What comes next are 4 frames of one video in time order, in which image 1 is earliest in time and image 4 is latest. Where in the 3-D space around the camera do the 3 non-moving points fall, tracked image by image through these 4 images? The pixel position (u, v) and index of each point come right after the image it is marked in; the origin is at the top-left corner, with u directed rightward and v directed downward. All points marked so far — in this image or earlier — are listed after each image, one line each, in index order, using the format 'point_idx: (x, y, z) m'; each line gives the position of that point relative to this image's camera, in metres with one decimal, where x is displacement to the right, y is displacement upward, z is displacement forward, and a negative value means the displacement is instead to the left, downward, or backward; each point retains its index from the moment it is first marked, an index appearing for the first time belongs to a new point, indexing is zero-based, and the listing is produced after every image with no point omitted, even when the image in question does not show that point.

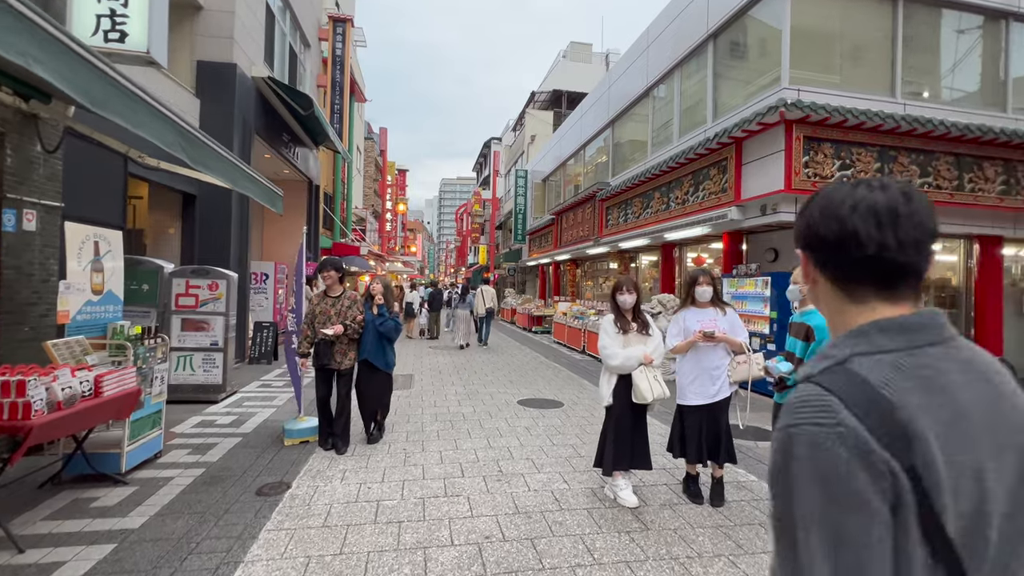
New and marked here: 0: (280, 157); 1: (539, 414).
0: (-6.3, +3.5, +12.2) m
1: (+0.4, -1.7, +6.1) m
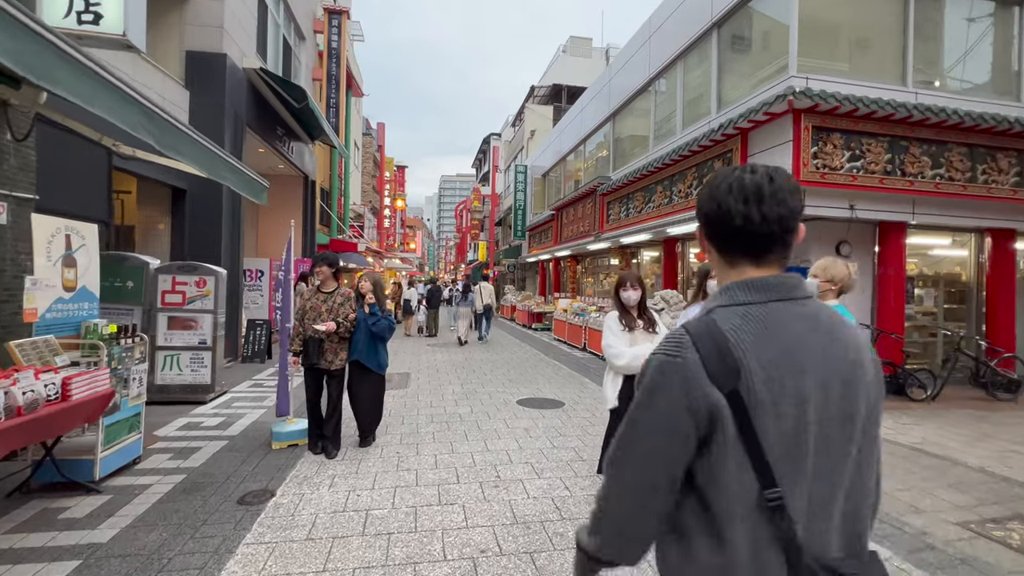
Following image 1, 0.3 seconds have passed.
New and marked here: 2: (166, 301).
0: (-6.3, +3.6, +12.0) m
1: (+0.4, -1.7, +5.9) m
2: (-4.8, -0.2, +6.3) m
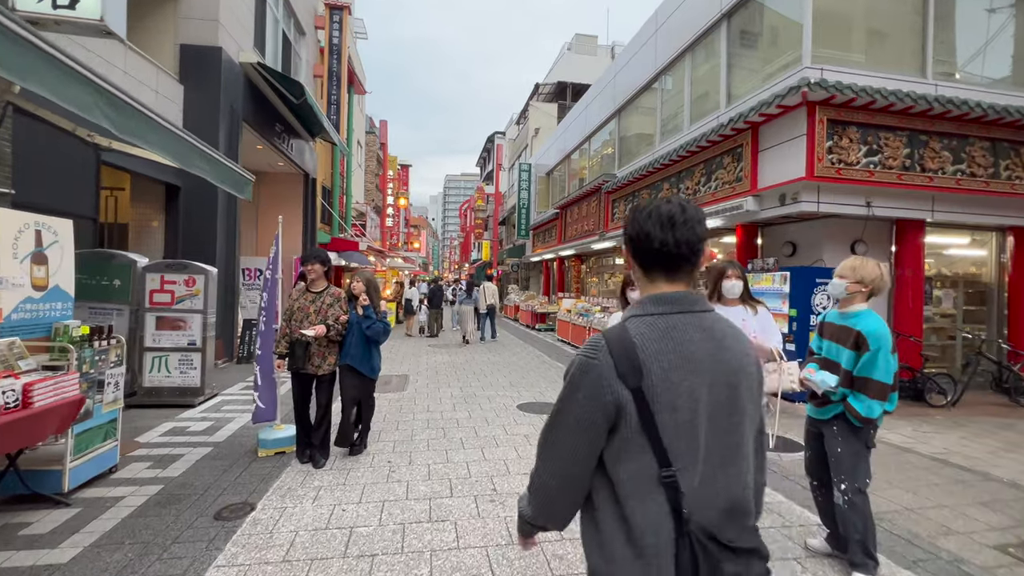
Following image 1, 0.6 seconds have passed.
0: (-6.2, +3.6, +11.8) m
1: (+0.4, -1.7, +5.7) m
2: (-4.8, -0.2, +6.1) m
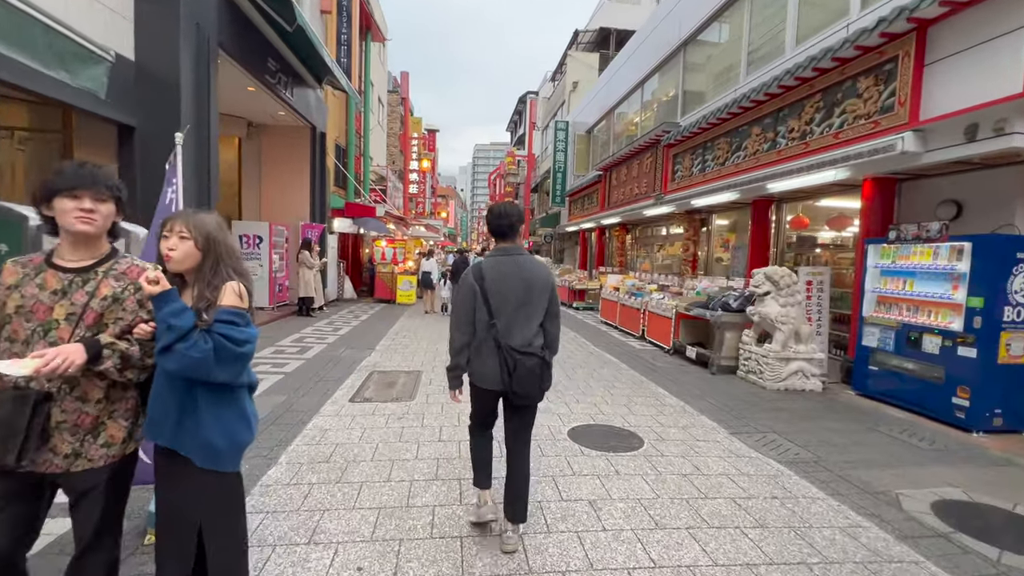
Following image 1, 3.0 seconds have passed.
0: (-5.3, +4.3, +9.8) m
1: (+0.8, -1.5, +3.7) m
2: (-4.3, +0.1, +4.3) m
